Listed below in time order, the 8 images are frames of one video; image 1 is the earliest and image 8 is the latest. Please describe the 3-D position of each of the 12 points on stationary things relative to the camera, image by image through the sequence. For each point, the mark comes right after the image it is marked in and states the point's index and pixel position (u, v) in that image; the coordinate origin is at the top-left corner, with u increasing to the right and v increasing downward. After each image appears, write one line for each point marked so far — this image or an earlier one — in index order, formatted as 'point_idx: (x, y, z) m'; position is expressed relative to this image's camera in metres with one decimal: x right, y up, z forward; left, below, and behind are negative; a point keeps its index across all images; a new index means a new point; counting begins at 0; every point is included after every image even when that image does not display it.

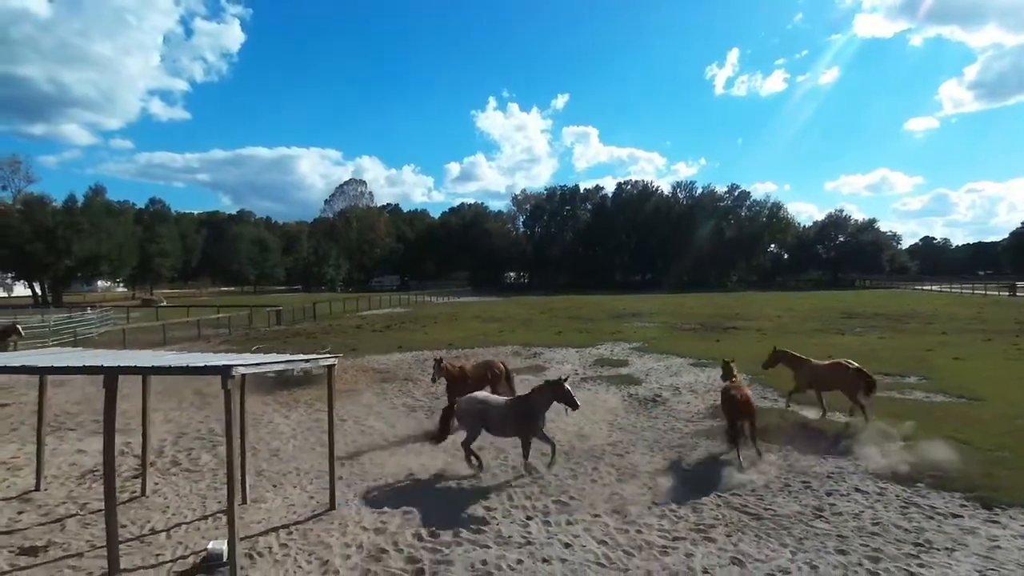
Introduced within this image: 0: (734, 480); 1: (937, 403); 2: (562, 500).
0: (+3.4, -3.0, +9.2) m
1: (+10.4, -2.8, +14.6) m
2: (+0.7, -3.1, +8.6) m
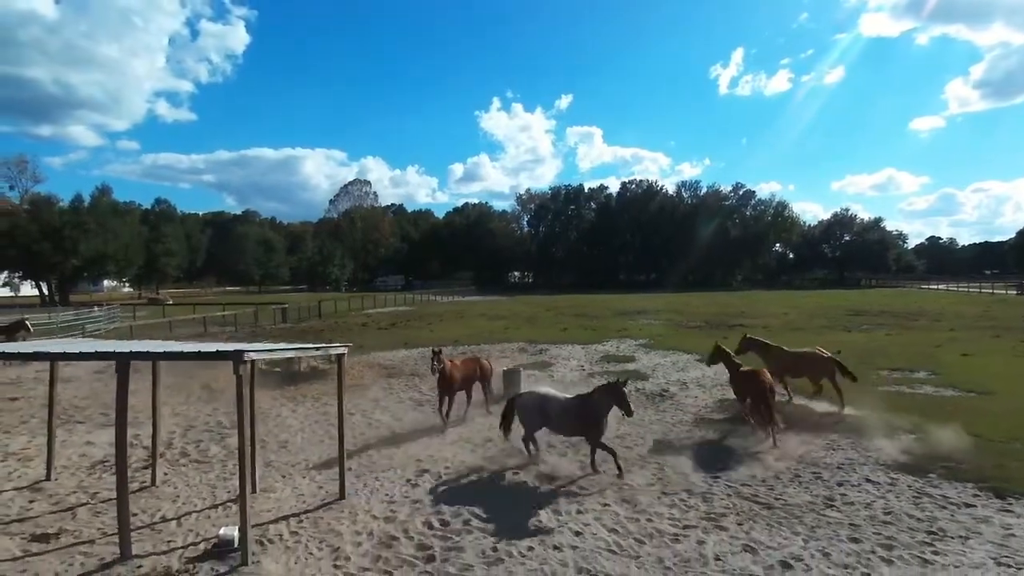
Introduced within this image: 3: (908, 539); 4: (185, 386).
0: (+3.5, -2.8, +9.1) m
1: (+10.6, -2.6, +14.6) m
2: (+0.8, -2.9, +8.6) m
3: (+4.4, -2.8, +6.7) m
4: (-9.0, -2.7, +16.5) m
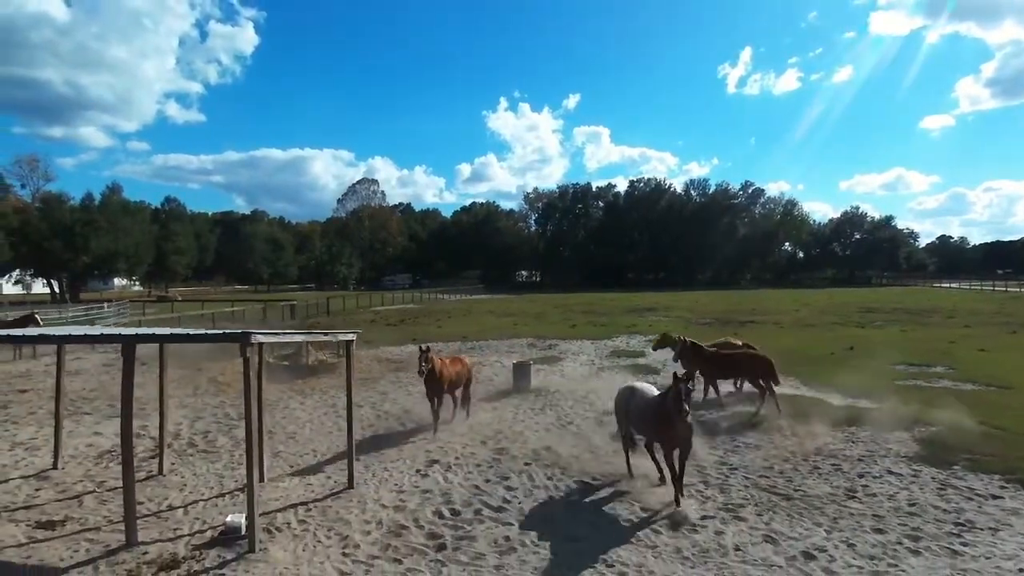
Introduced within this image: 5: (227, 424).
0: (+3.7, -2.6, +8.9) m
1: (+10.8, -2.5, +14.3) m
2: (+1.0, -2.7, +8.4) m
3: (+4.6, -2.6, +6.5) m
4: (-8.8, -2.5, +16.4) m
5: (-5.6, -2.7, +11.8) m
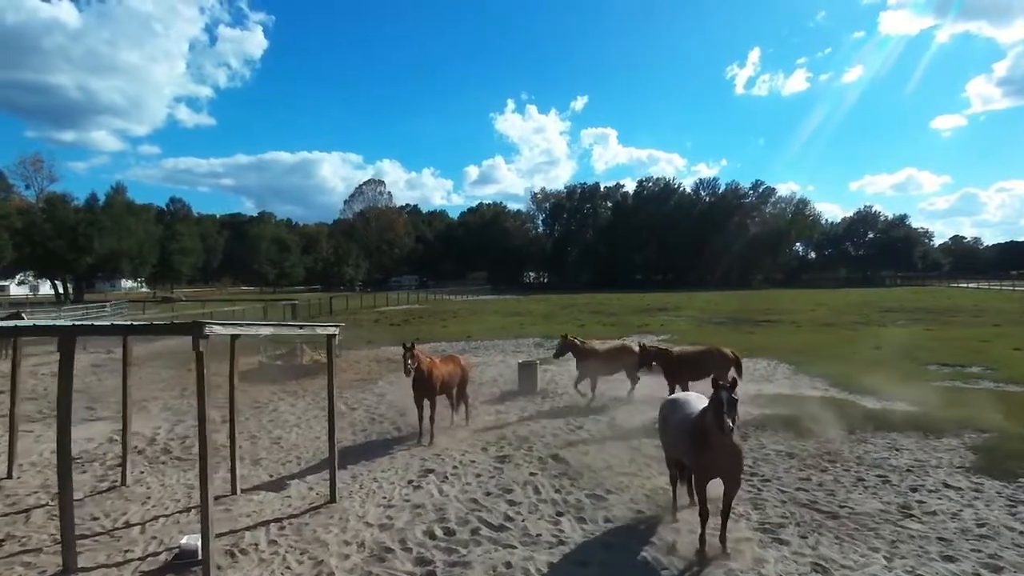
0: (+3.8, -2.5, +7.9) m
1: (+10.9, -2.3, +13.1) m
2: (+1.1, -2.6, +7.4) m
3: (+4.6, -2.5, +5.4) m
4: (-8.6, -2.4, +15.5) m
5: (-5.6, -2.6, +10.9) m
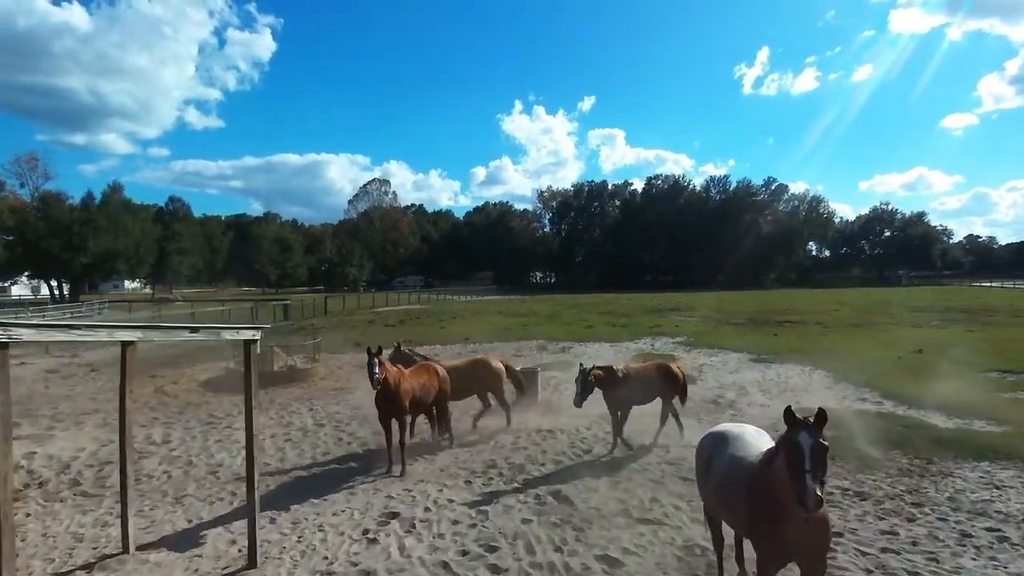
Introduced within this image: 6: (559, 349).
0: (+3.6, -2.4, +5.9) m
1: (+10.9, -2.2, +11.1) m
2: (+0.9, -2.5, +5.5) m
3: (+4.4, -2.3, +3.5) m
4: (-8.7, -2.3, +13.7) m
5: (-5.7, -2.5, +9.1) m
6: (+1.5, -2.0, +19.6) m
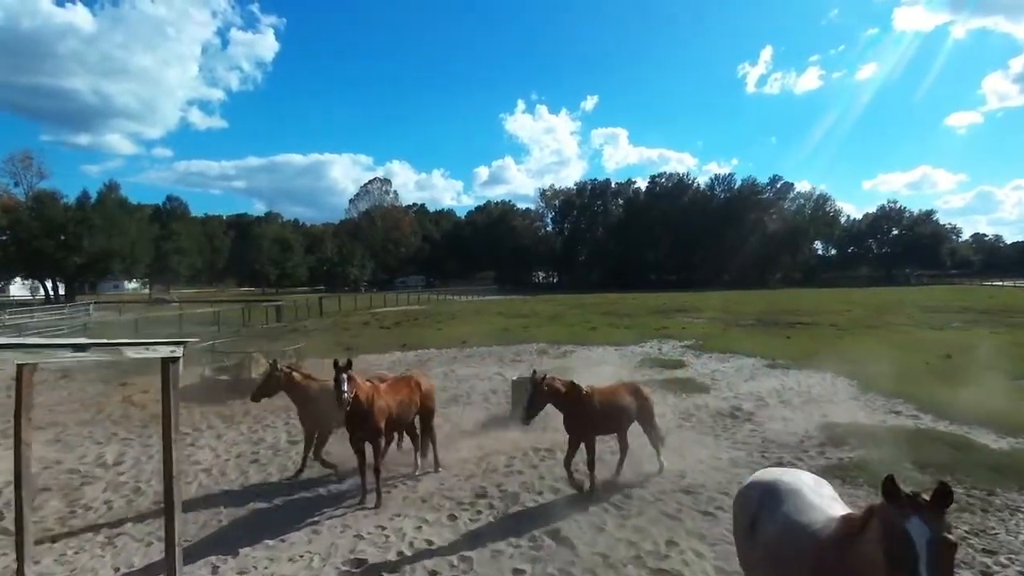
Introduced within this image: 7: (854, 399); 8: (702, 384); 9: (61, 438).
0: (+3.5, -2.4, +4.8) m
1: (+10.8, -2.2, +10.0) m
2: (+0.8, -2.5, +4.4) m
3: (+4.3, -2.4, +2.4) m
4: (-8.7, -2.4, +12.7) m
5: (-5.7, -2.5, +8.0) m
6: (+1.5, -2.0, +18.5) m
7: (+6.7, -2.2, +11.6) m
8: (+4.3, -2.2, +13.6) m
9: (-7.5, -2.5, +10.0) m
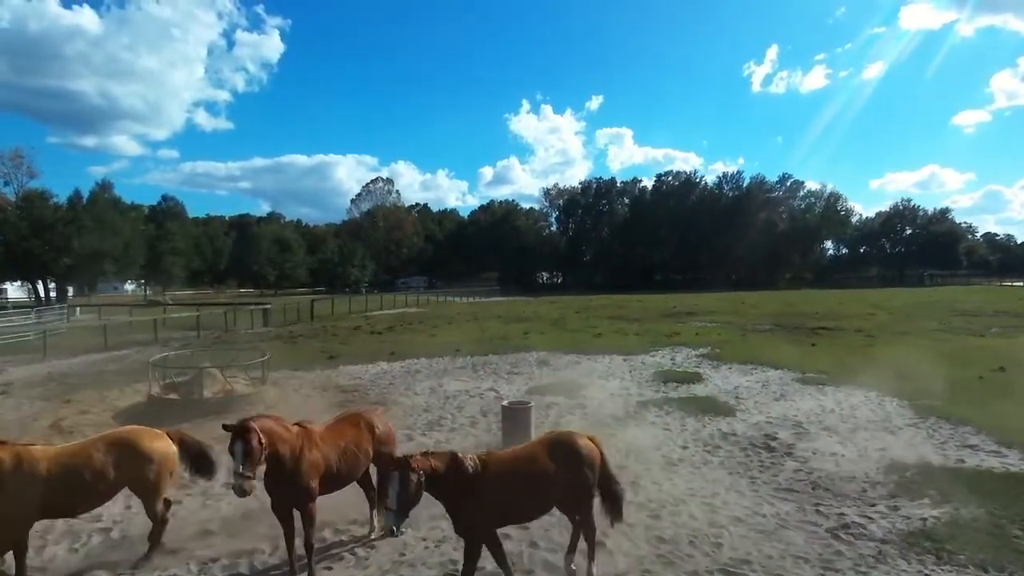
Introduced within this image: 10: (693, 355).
0: (+3.3, -2.5, +3.0) m
1: (+10.6, -2.3, +8.0) m
2: (+0.6, -2.6, +2.5) m
3: (+4.1, -2.5, +0.5) m
4: (-8.9, -2.5, +10.9) m
5: (-5.9, -2.6, +6.2) m
6: (+1.4, -2.1, +16.6) m
7: (+6.5, -2.3, +9.7) m
8: (+4.2, -2.3, +11.8) m
9: (-7.7, -2.6, +8.2) m
10: (+5.5, -2.0, +18.2) m
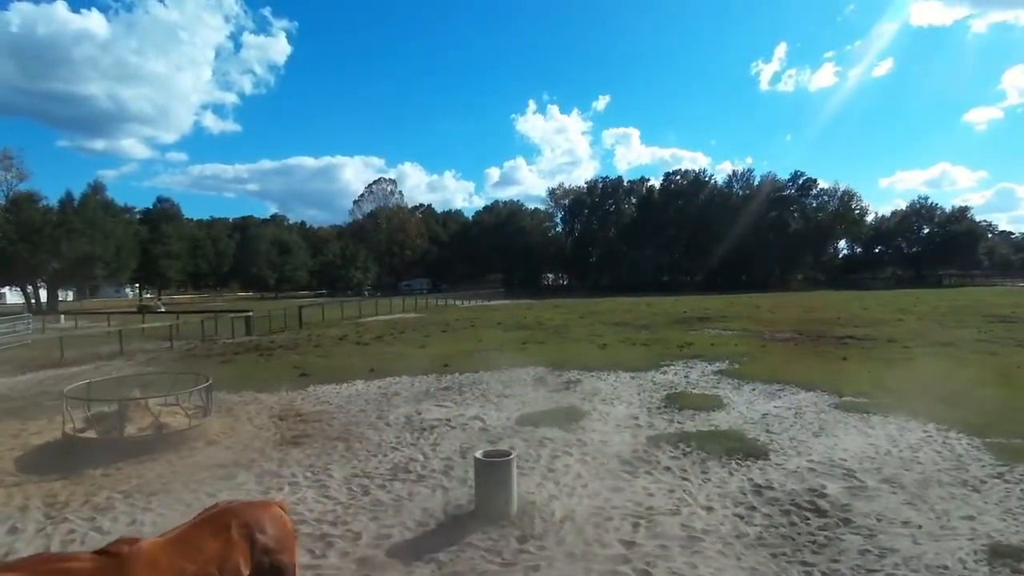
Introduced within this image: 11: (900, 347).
0: (+3.0, -2.7, +0.9) m
1: (+10.3, -2.5, +5.9) m
2: (+0.2, -2.8, +0.5) m
3: (+3.7, -2.7, -1.6) m
4: (-9.1, -2.7, +9.0) m
5: (-6.2, -2.9, +4.3) m
6: (+1.2, -2.4, +14.6) m
7: (+6.2, -2.5, +7.6) m
8: (+4.0, -2.5, +9.7) m
9: (-8.0, -2.8, +6.3) m
10: (+5.3, -2.2, +16.1) m
11: (+12.7, -1.9, +19.6) m
